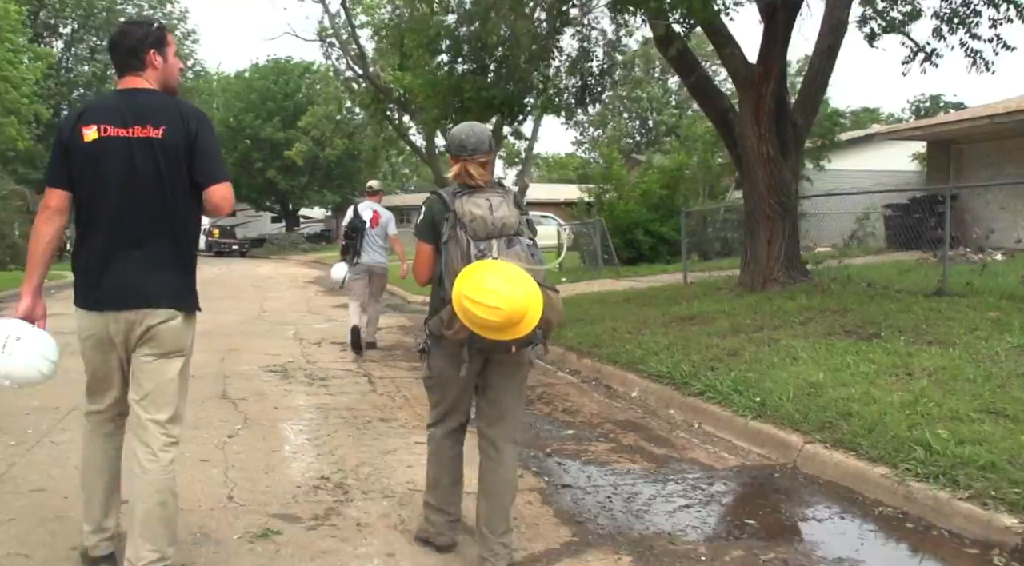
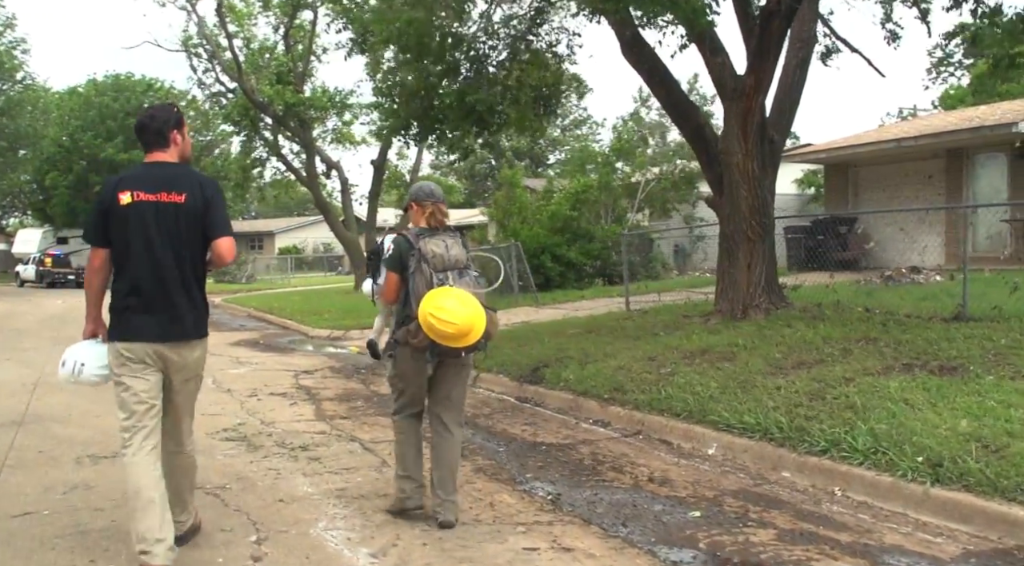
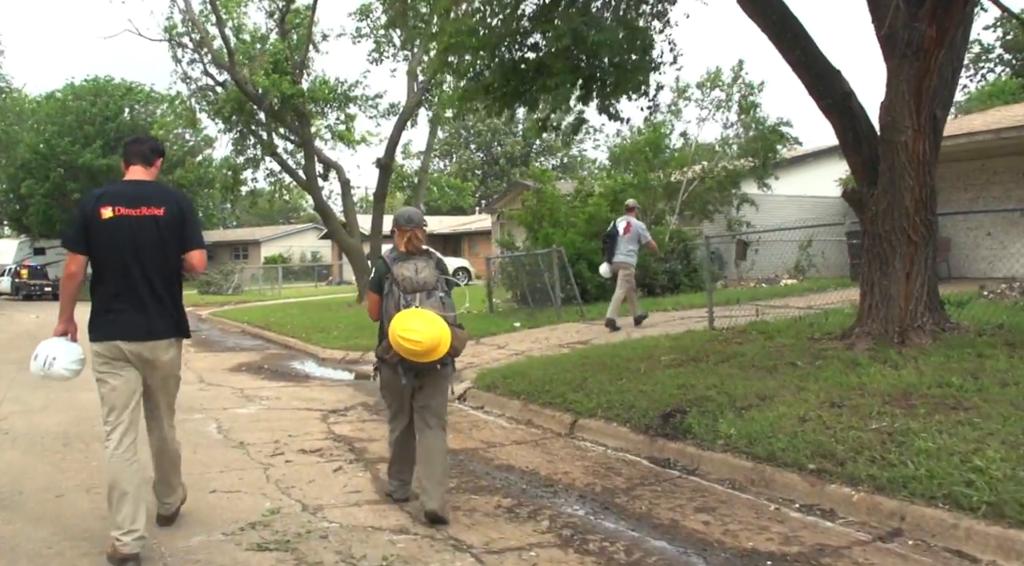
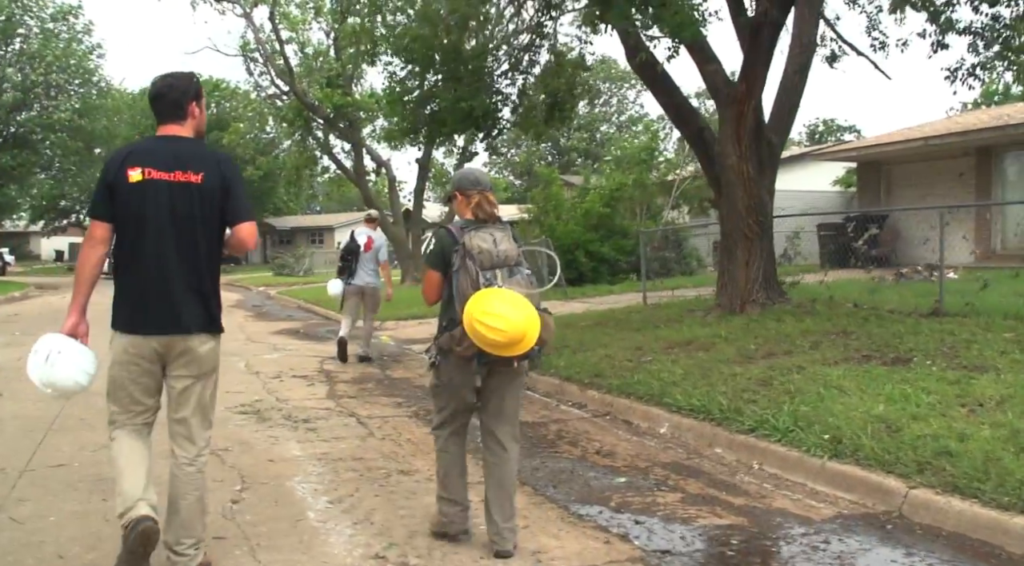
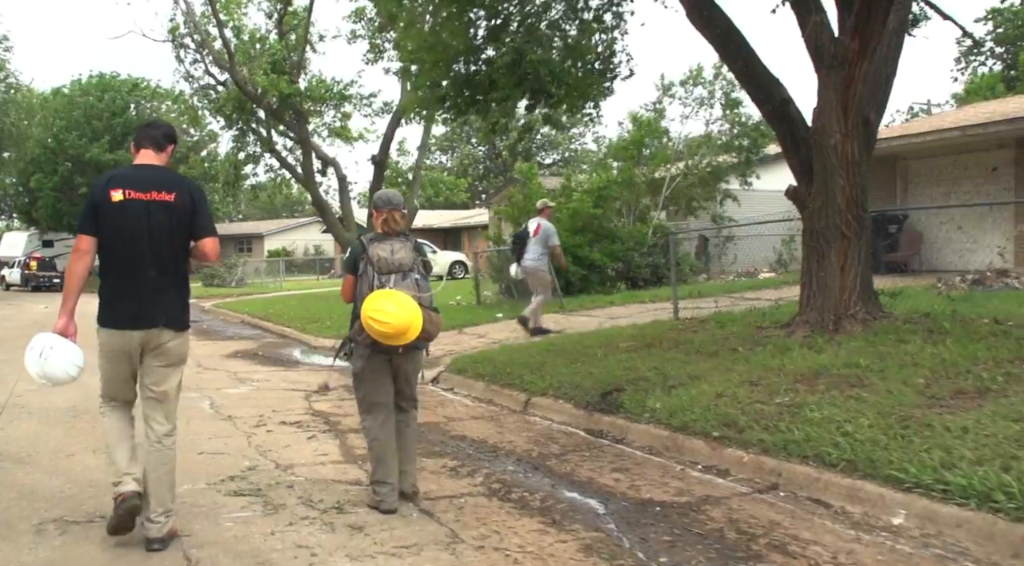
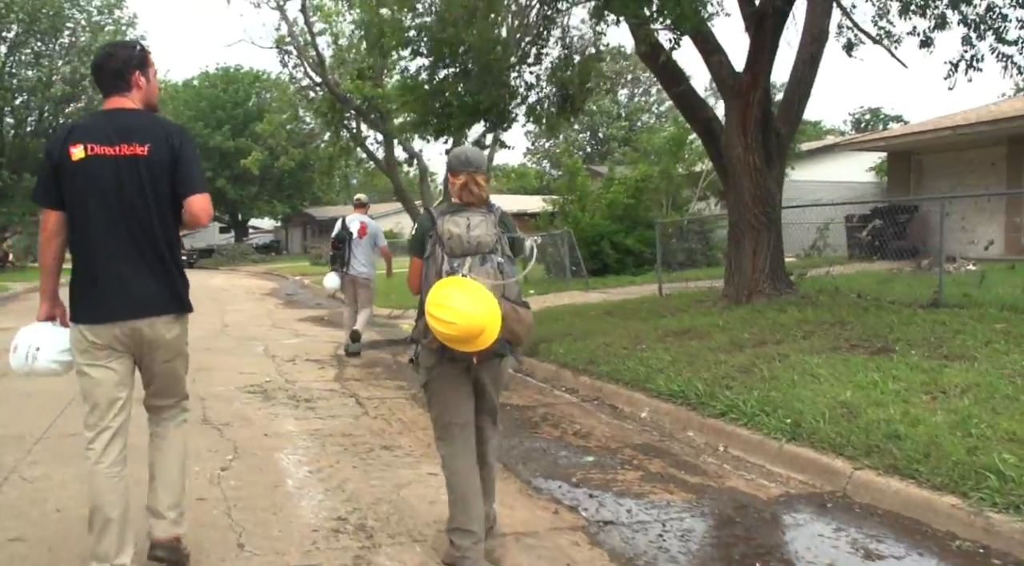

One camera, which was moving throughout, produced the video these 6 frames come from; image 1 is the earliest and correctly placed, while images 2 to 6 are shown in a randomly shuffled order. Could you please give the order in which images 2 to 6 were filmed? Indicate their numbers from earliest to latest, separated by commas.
6, 4, 2, 5, 3
